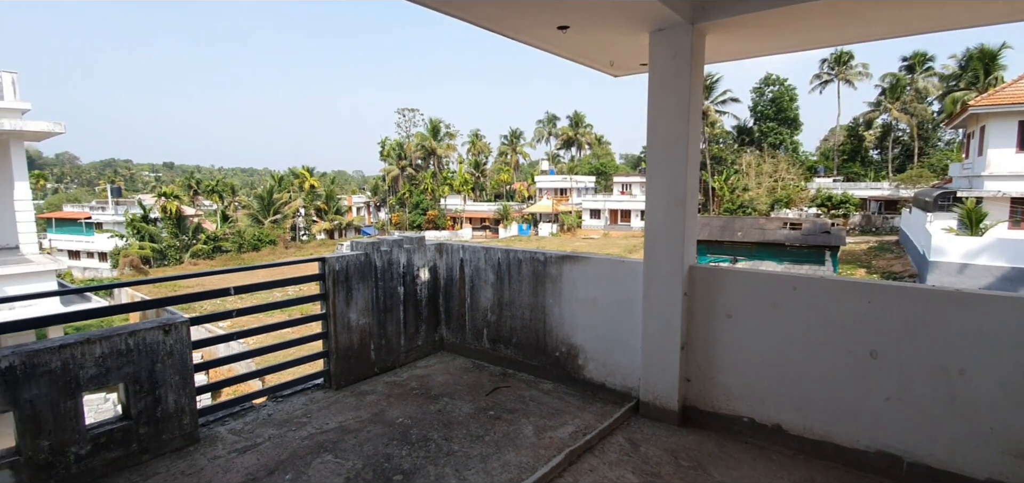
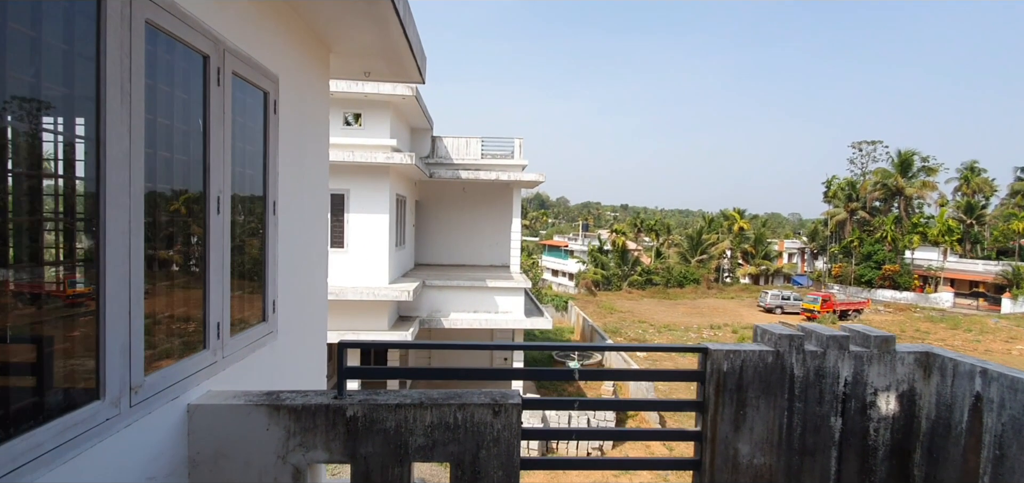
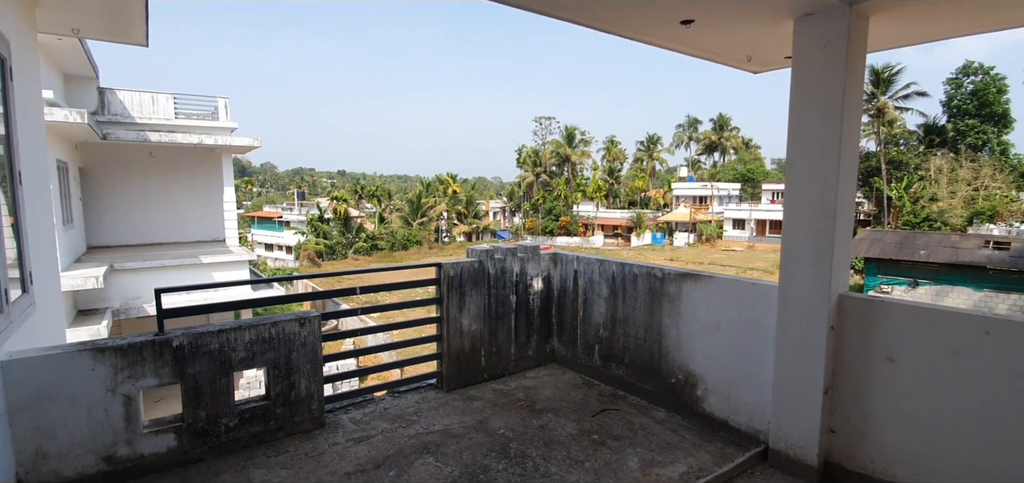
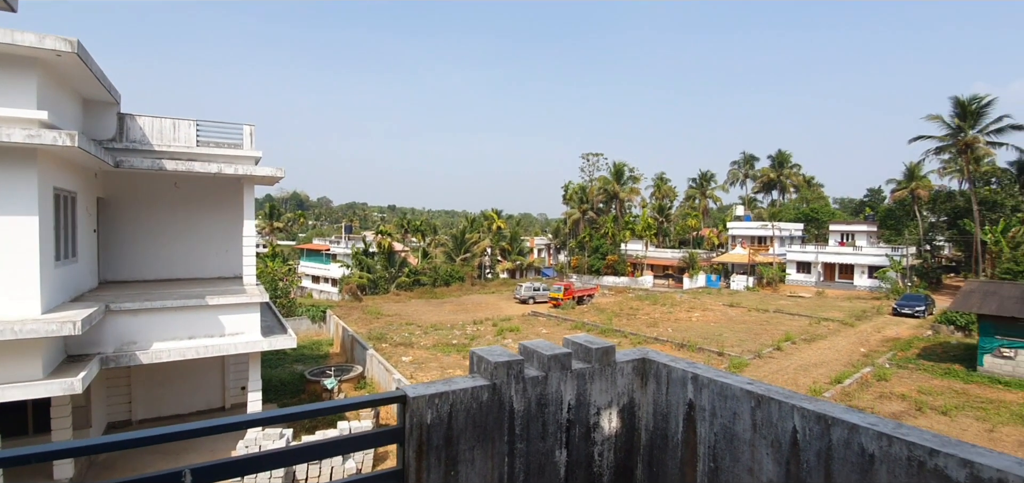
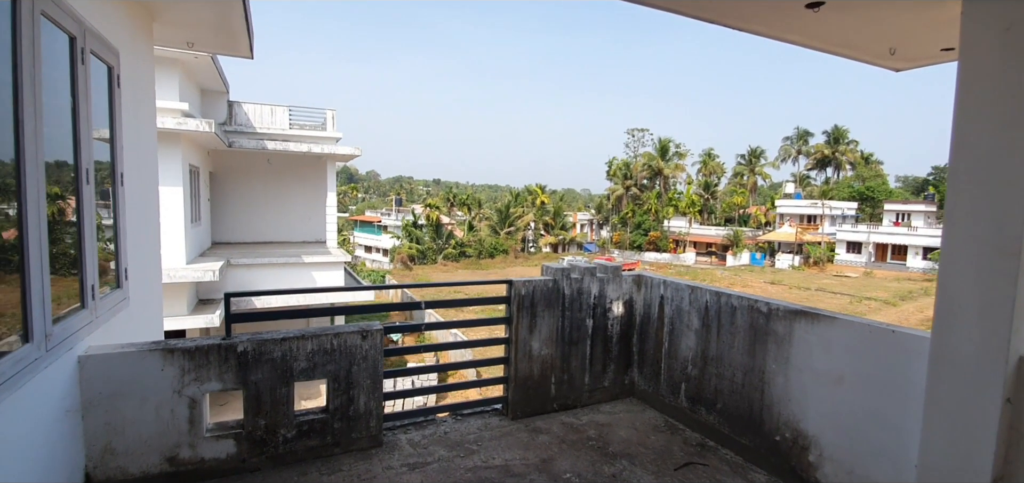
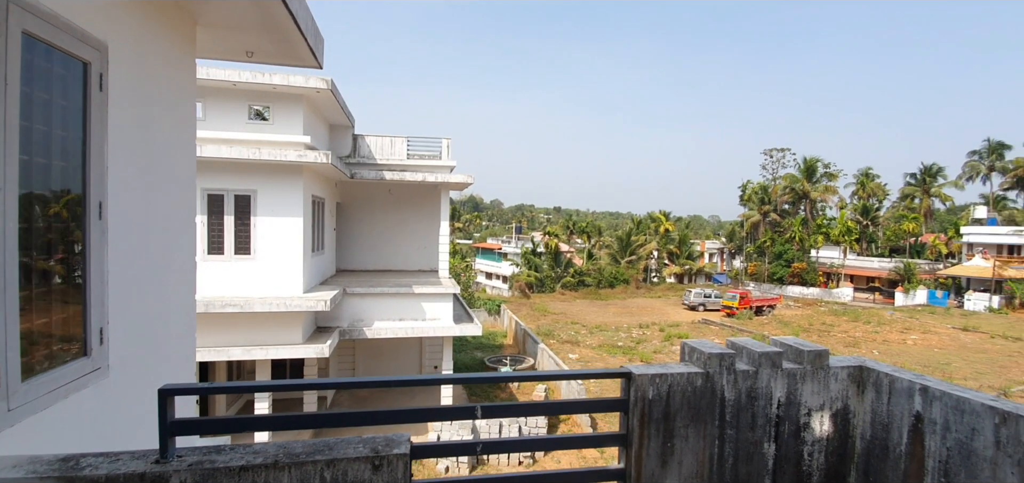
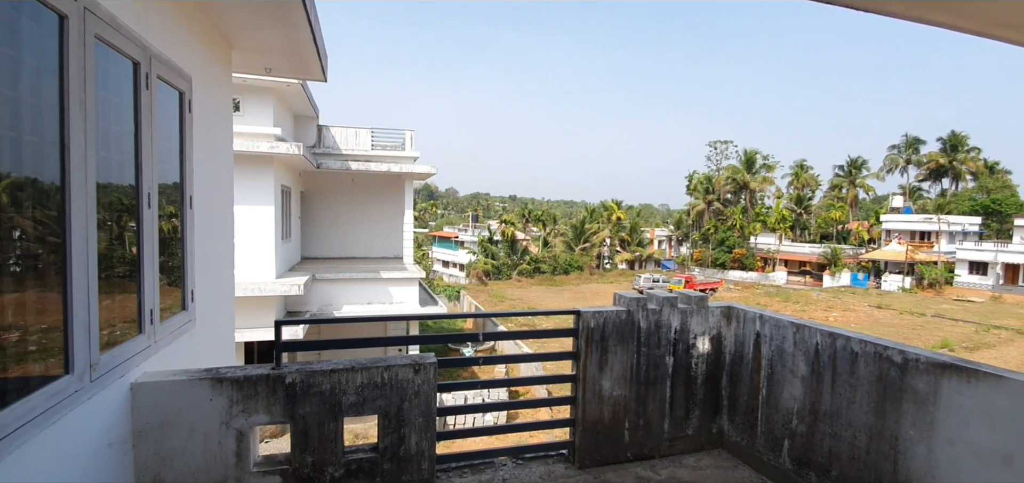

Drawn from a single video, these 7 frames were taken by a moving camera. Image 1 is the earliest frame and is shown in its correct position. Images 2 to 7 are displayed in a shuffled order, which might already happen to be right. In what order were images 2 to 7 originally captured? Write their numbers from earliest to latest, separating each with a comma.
3, 5, 7, 2, 6, 4
